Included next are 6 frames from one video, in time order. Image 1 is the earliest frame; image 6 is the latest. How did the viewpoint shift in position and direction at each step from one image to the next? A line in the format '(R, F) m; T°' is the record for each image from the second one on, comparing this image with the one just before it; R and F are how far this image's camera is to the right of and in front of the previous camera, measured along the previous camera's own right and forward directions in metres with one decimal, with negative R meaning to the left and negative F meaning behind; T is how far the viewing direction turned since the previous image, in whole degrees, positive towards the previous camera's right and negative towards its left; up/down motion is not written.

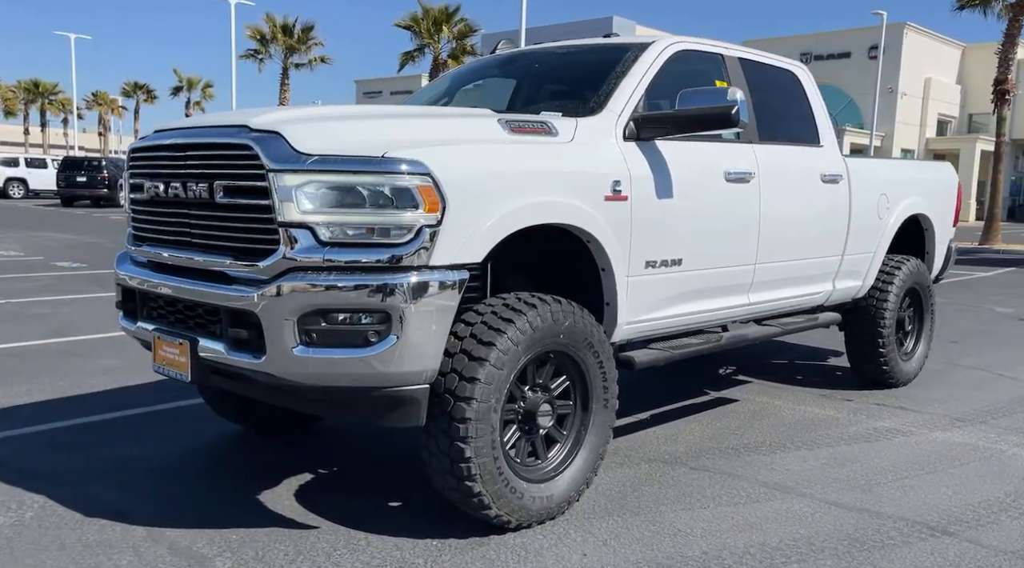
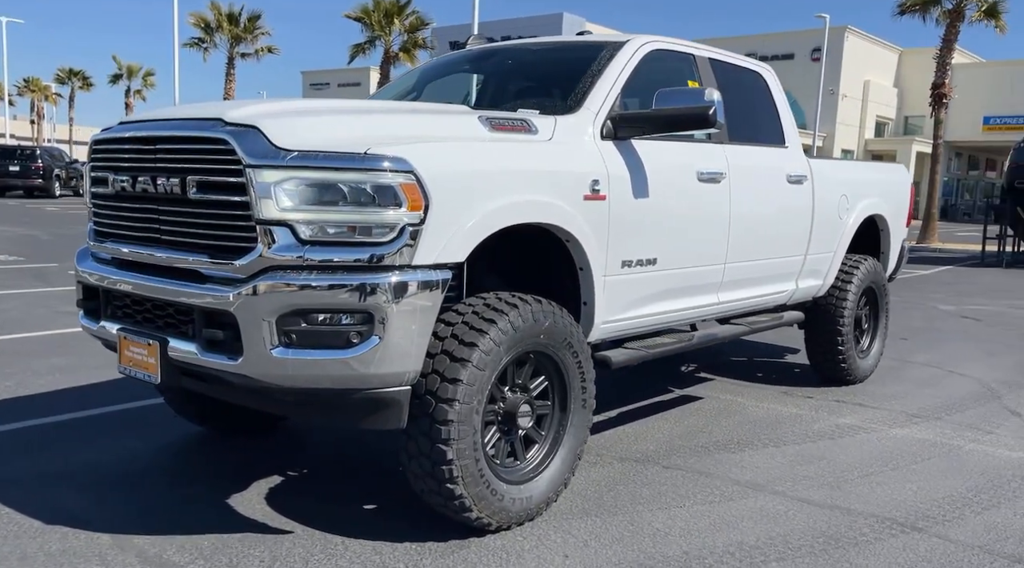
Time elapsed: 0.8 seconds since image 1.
(-0.1, 0.0) m; +4°
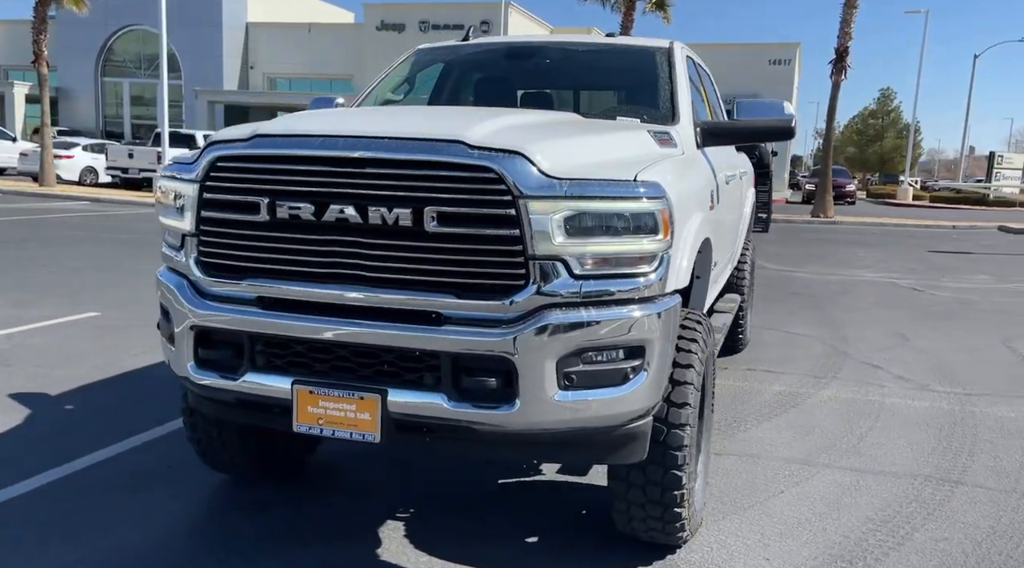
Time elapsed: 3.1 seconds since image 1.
(-2.1, +0.6) m; +24°
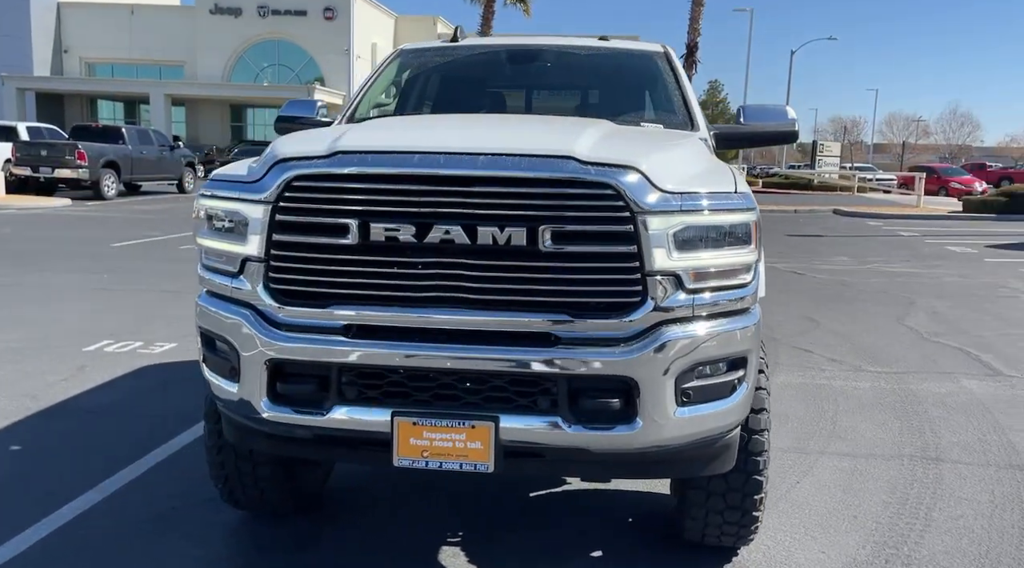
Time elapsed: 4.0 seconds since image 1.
(-0.9, +0.2) m; +11°
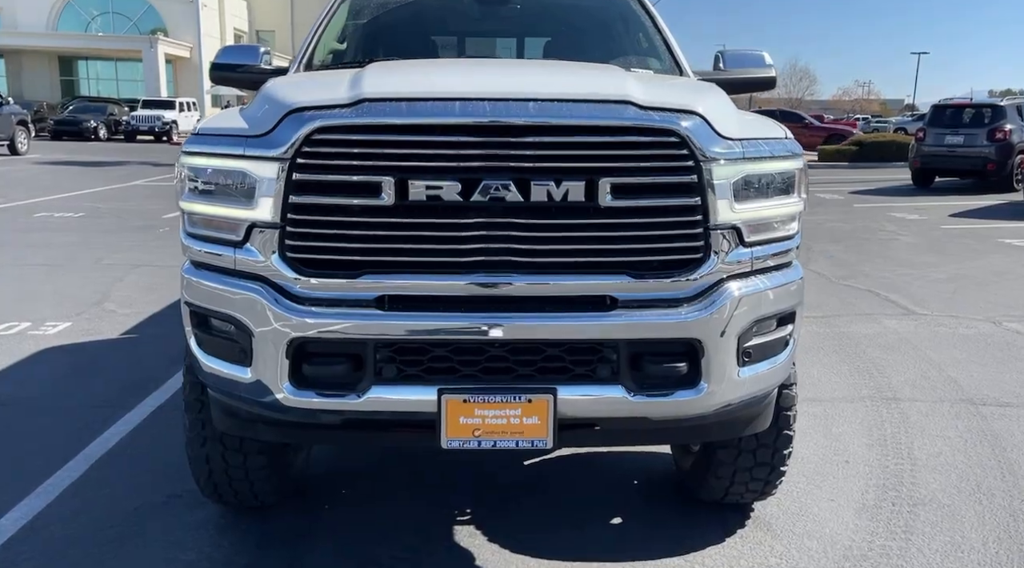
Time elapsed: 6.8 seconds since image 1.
(-0.6, +0.3) m; +9°
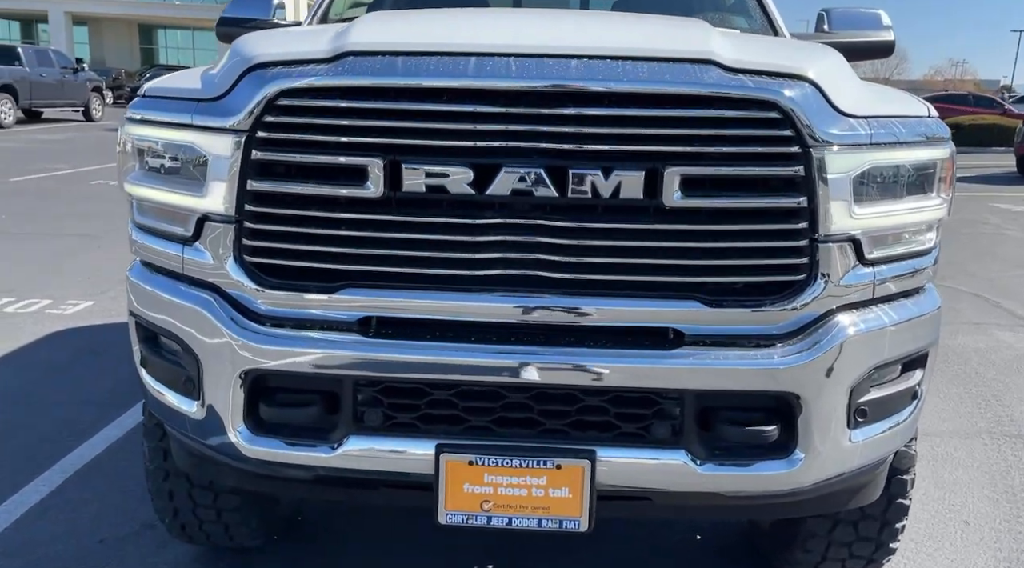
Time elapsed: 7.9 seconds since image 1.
(+0.1, +0.7) m; -4°
